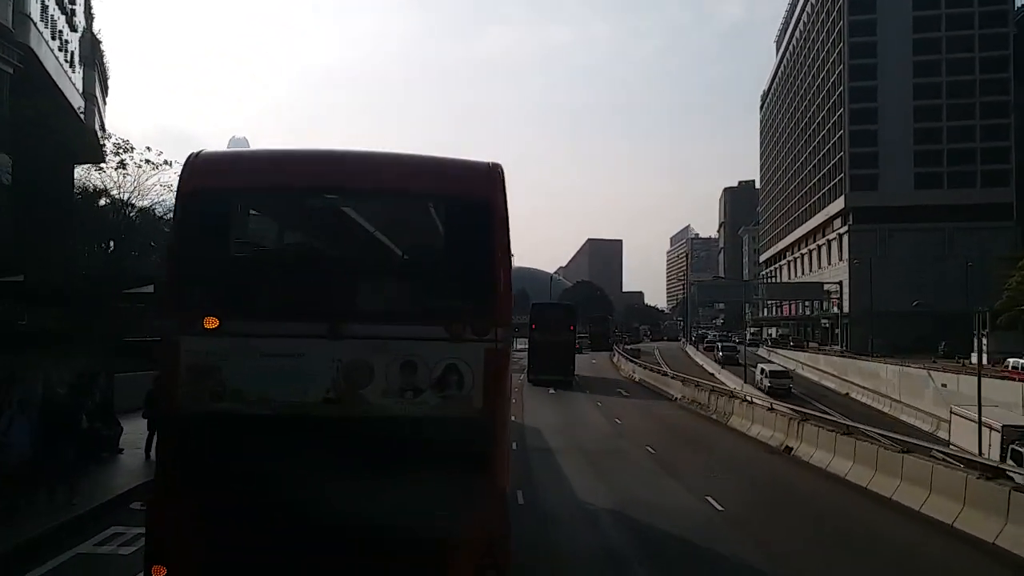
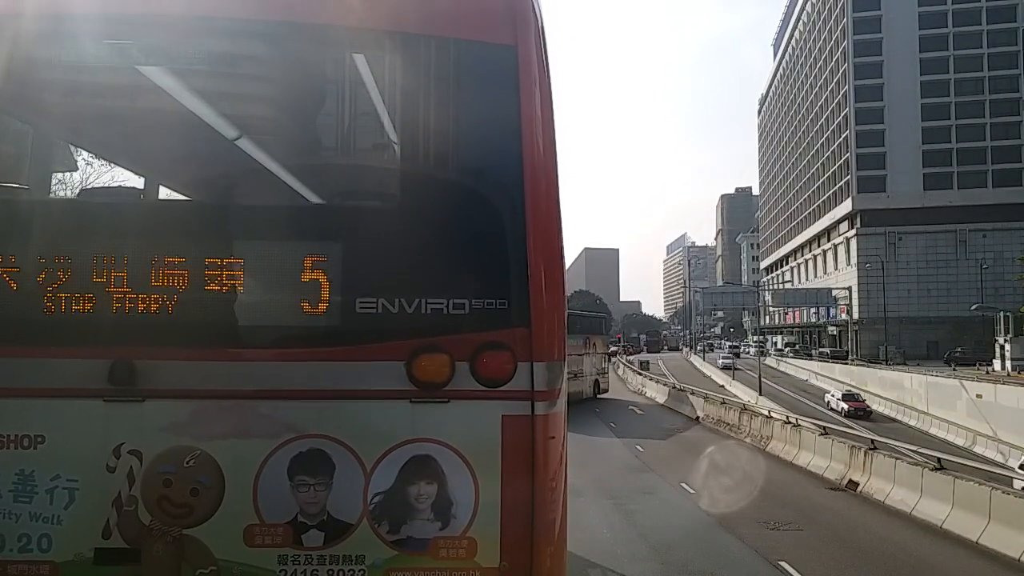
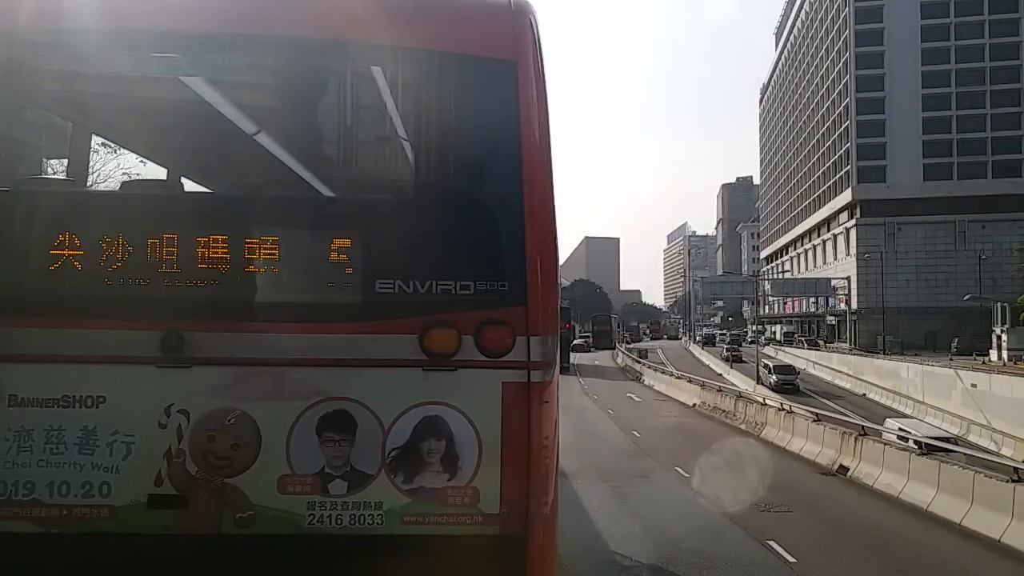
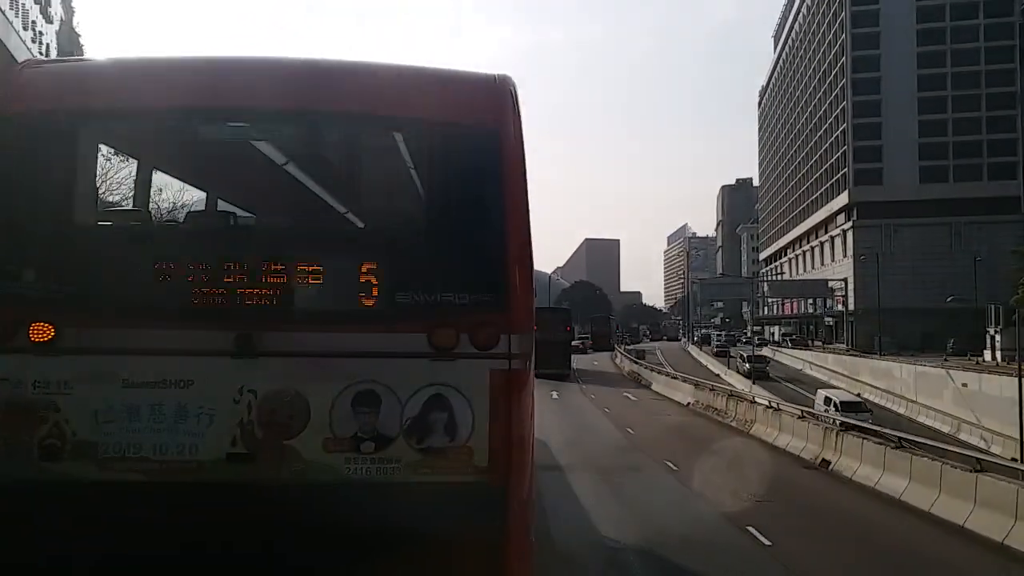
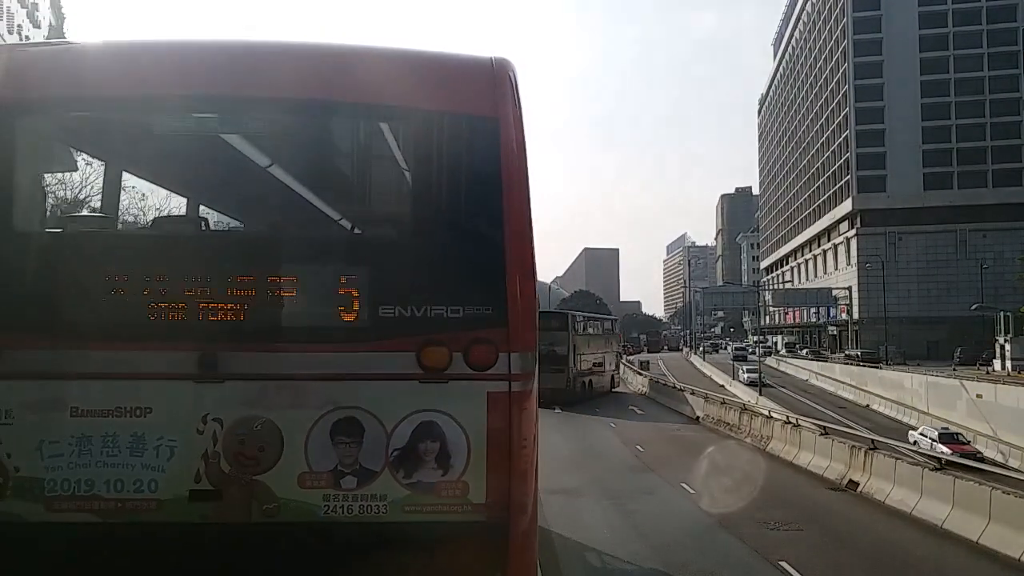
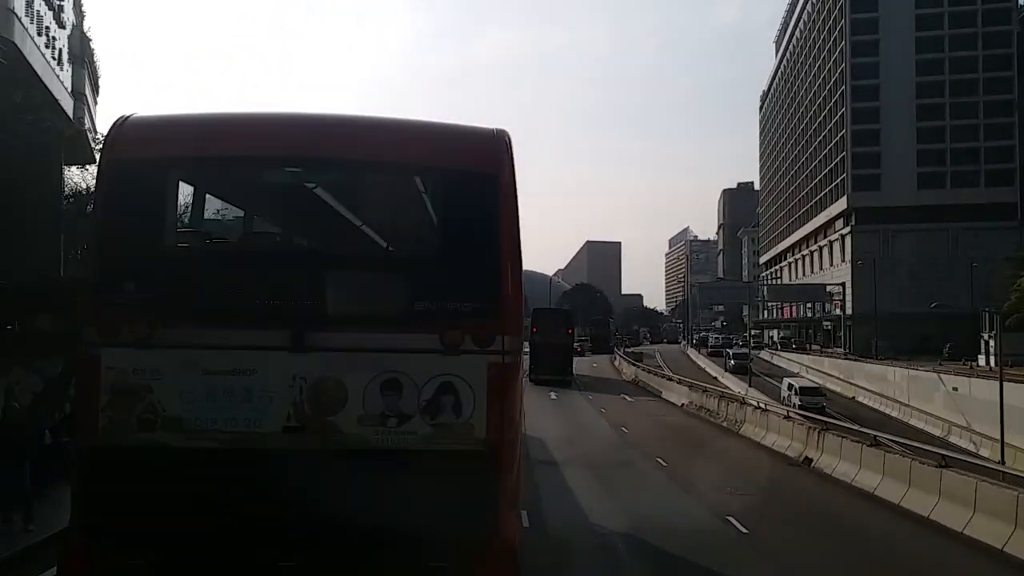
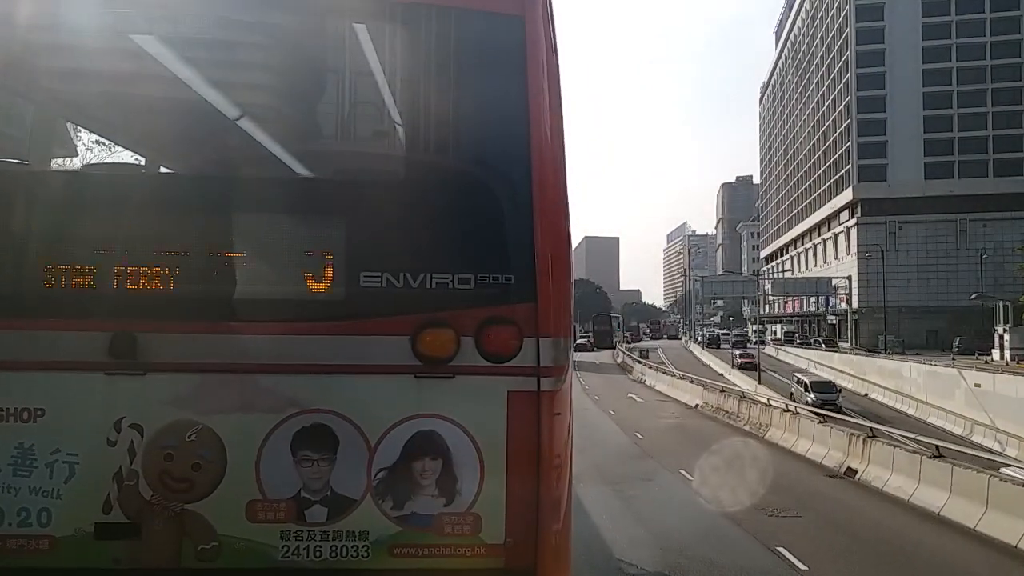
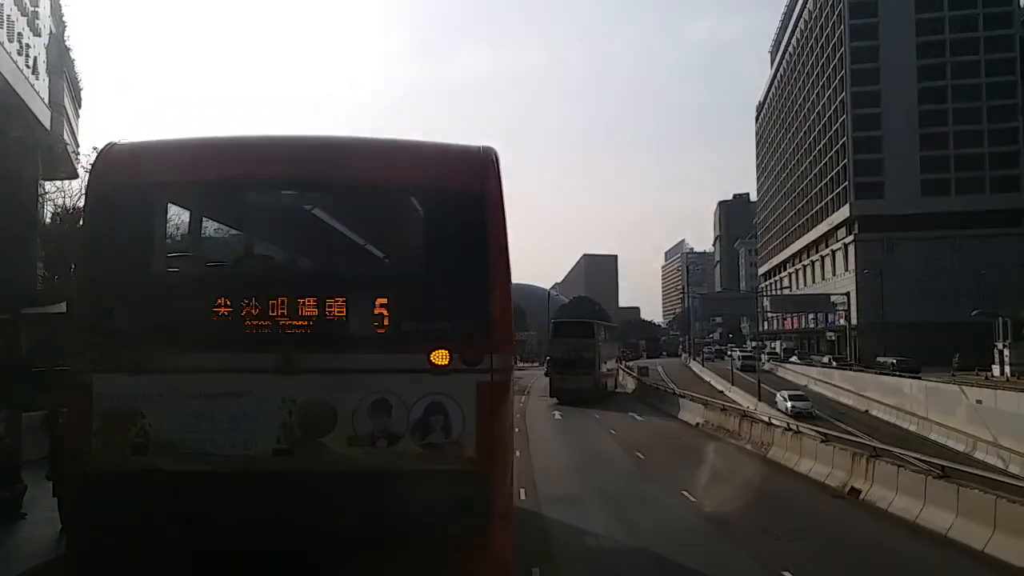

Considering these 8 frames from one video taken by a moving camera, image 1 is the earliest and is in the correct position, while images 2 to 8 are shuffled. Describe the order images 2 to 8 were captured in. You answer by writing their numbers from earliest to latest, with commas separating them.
6, 4, 3, 7, 2, 5, 8
